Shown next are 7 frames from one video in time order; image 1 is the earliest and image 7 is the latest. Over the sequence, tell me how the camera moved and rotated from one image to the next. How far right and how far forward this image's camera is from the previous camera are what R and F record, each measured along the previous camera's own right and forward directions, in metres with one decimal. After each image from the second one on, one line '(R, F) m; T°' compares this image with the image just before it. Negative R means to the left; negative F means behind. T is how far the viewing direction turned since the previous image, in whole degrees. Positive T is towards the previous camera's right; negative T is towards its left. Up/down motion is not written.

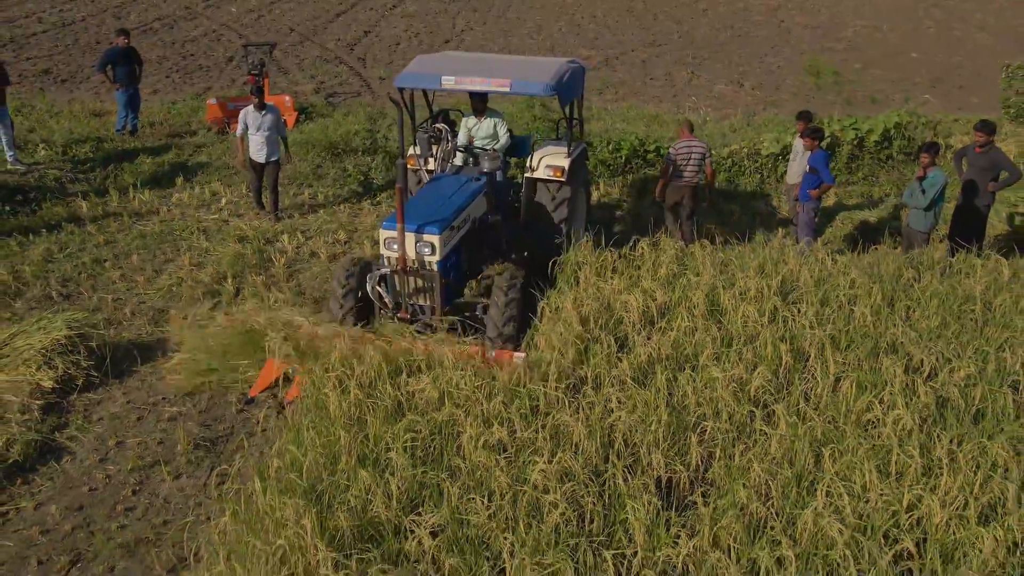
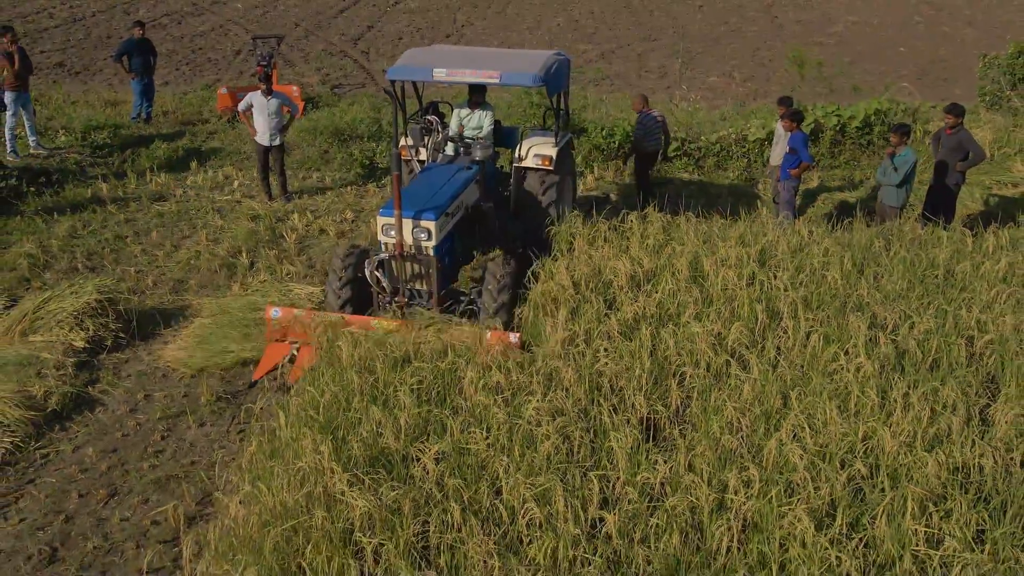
(0.0, -0.4) m; 0°
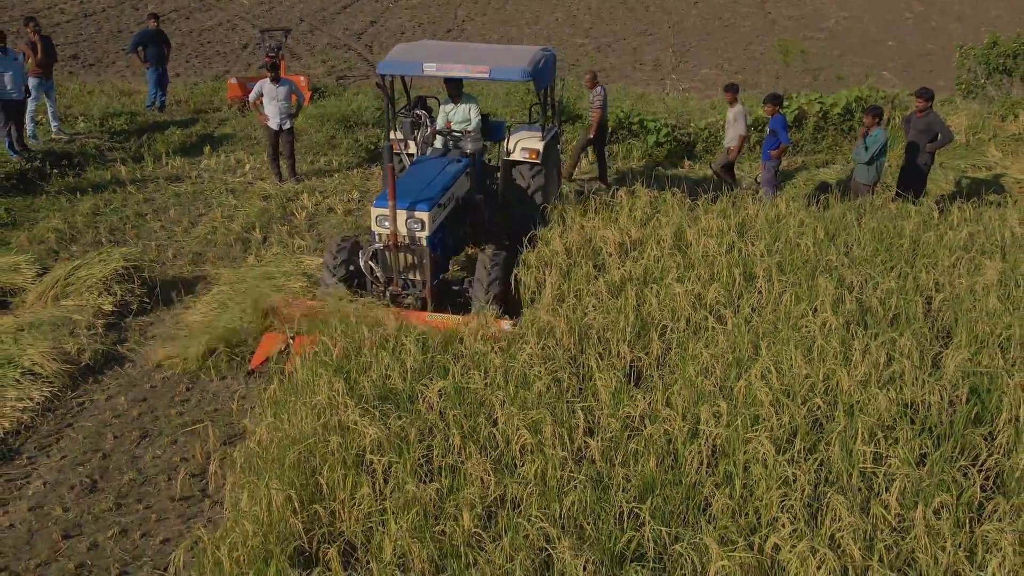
(0.0, -0.4) m; 0°
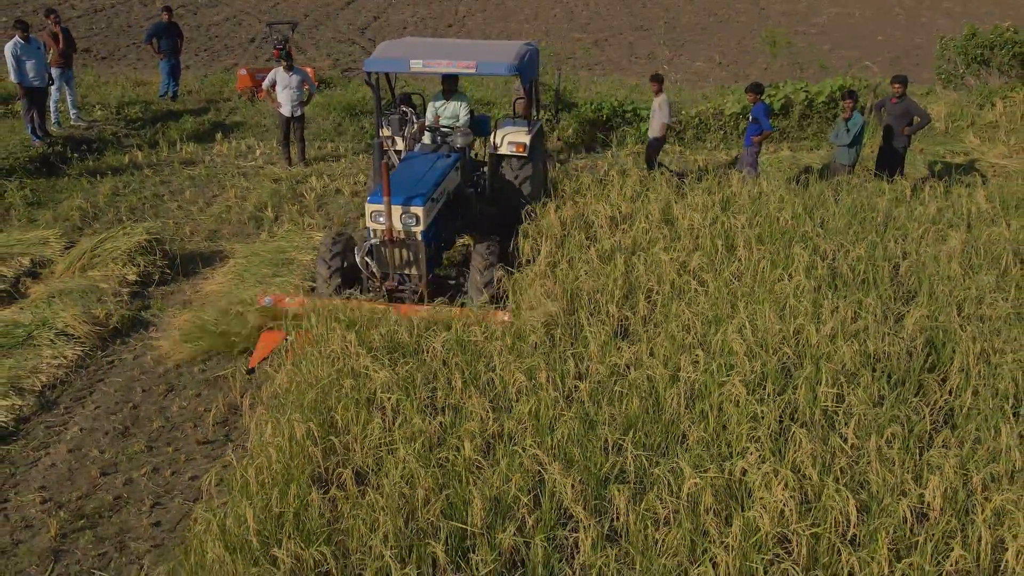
(0.0, -0.4) m; 0°
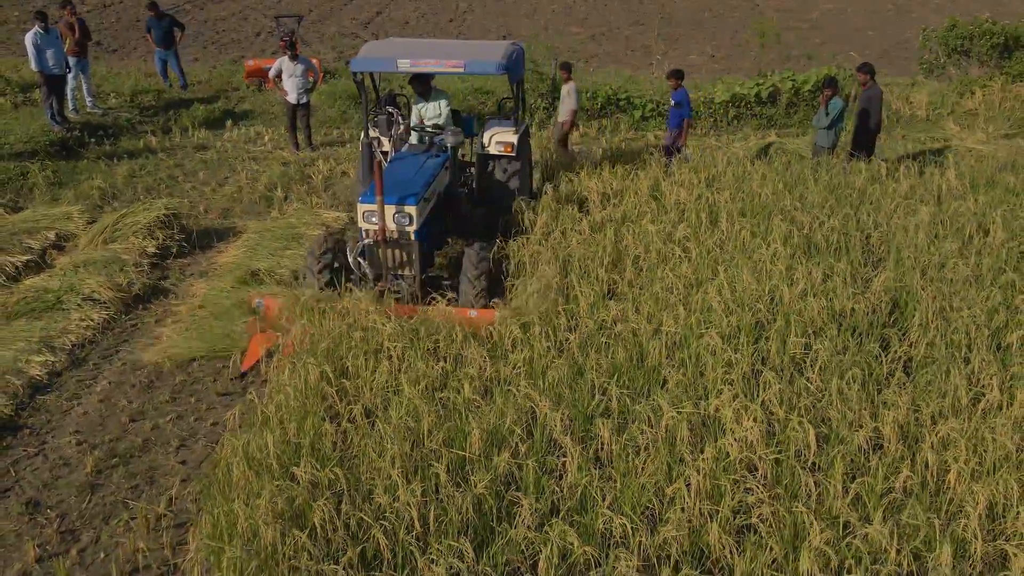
(0.0, -0.4) m; 0°
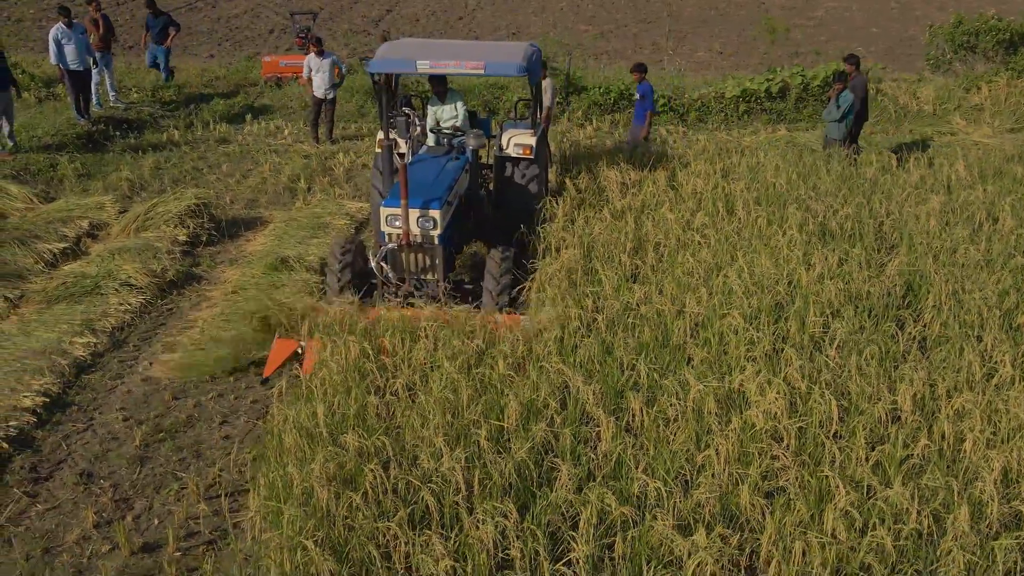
(-0.1, -0.2) m; 0°
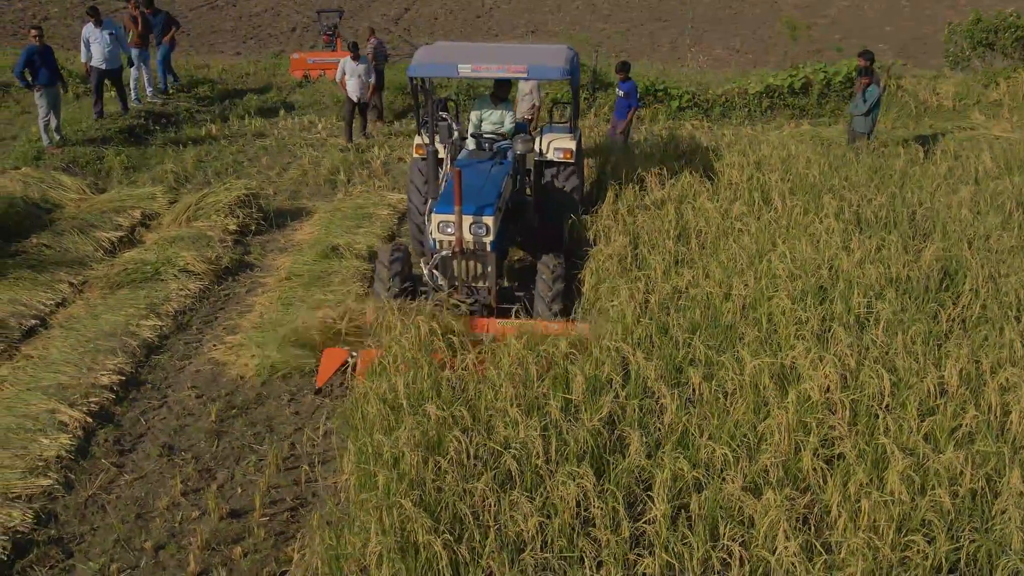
(-0.2, -0.2) m; 0°
